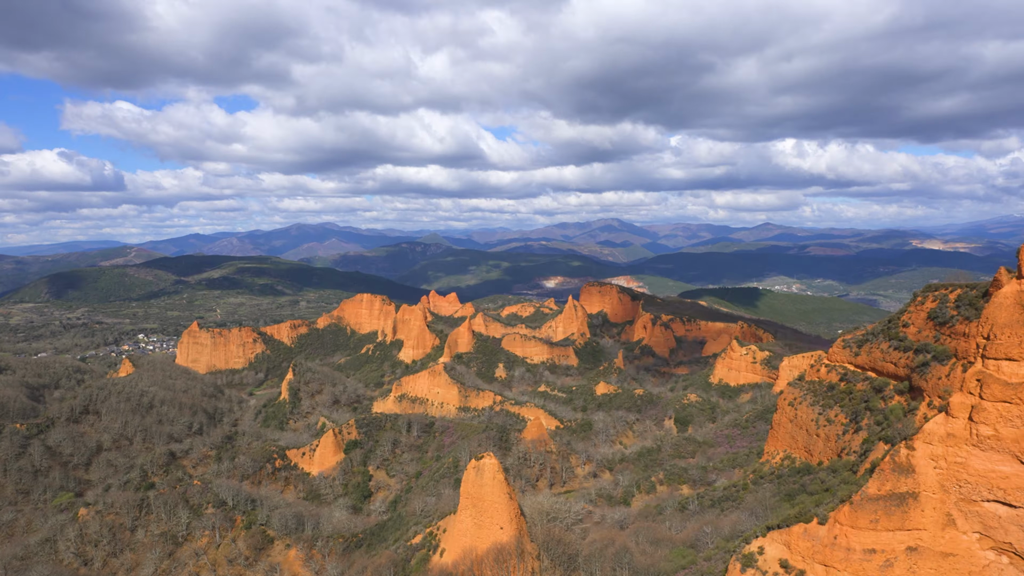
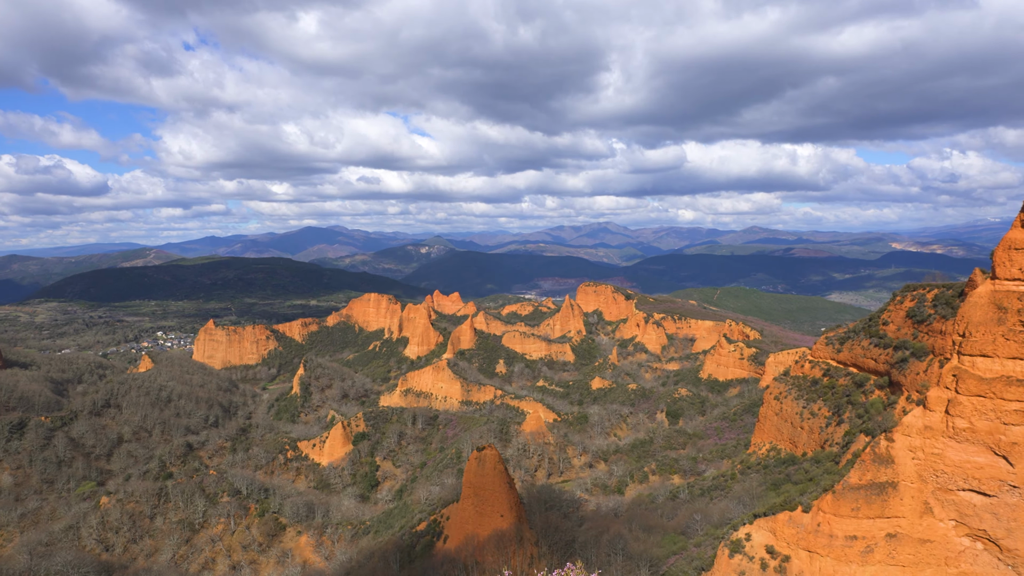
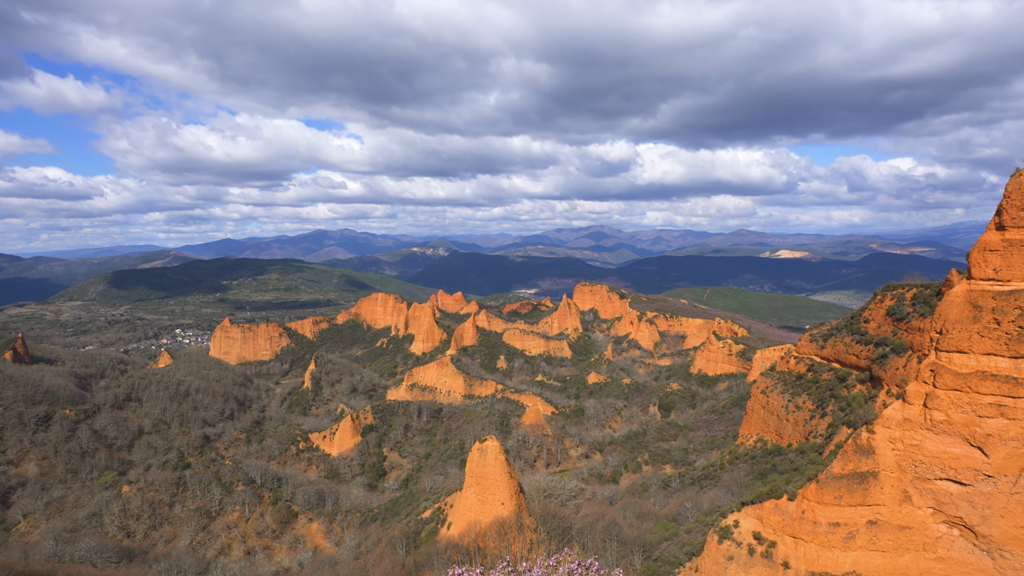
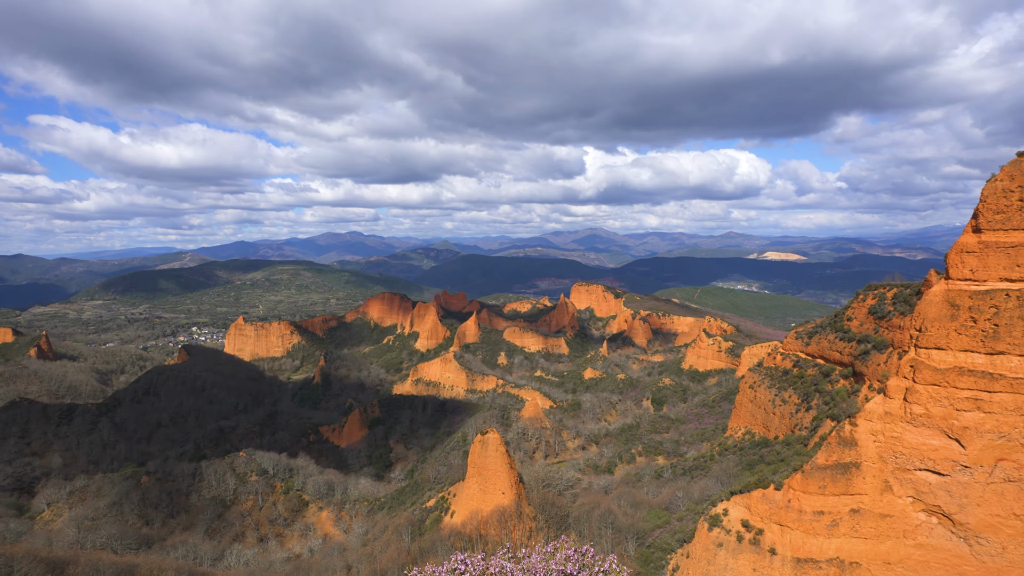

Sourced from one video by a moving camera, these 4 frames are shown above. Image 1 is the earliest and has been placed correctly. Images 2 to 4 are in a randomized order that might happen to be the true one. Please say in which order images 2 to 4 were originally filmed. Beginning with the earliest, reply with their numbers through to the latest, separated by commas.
2, 3, 4
